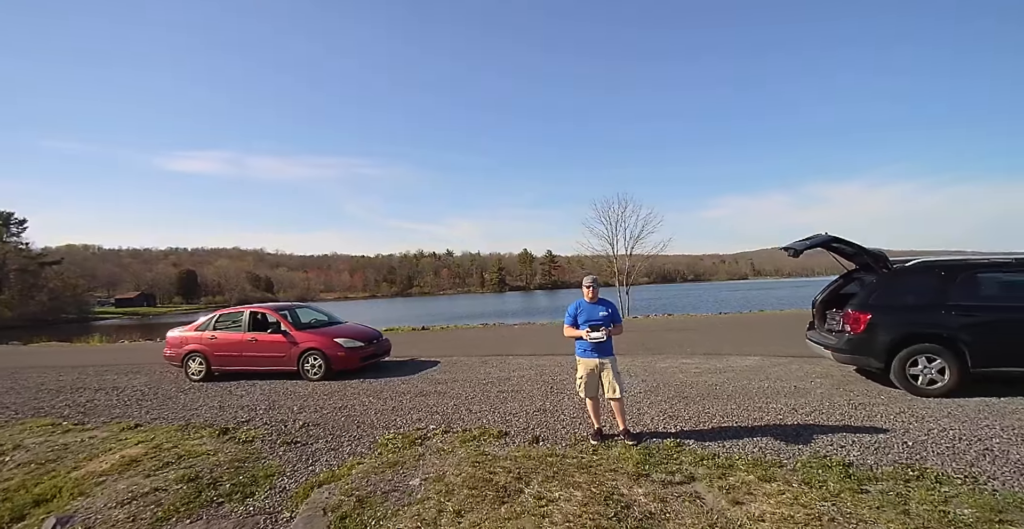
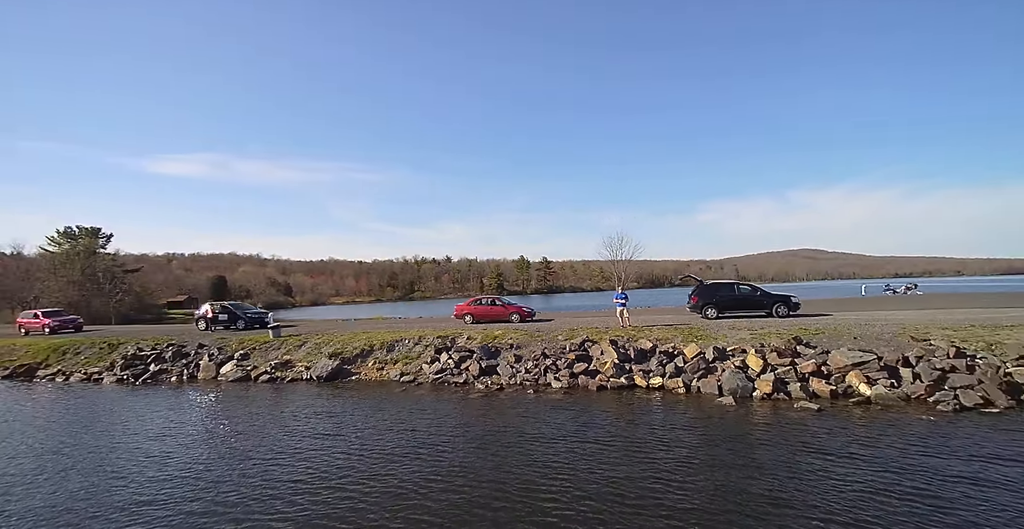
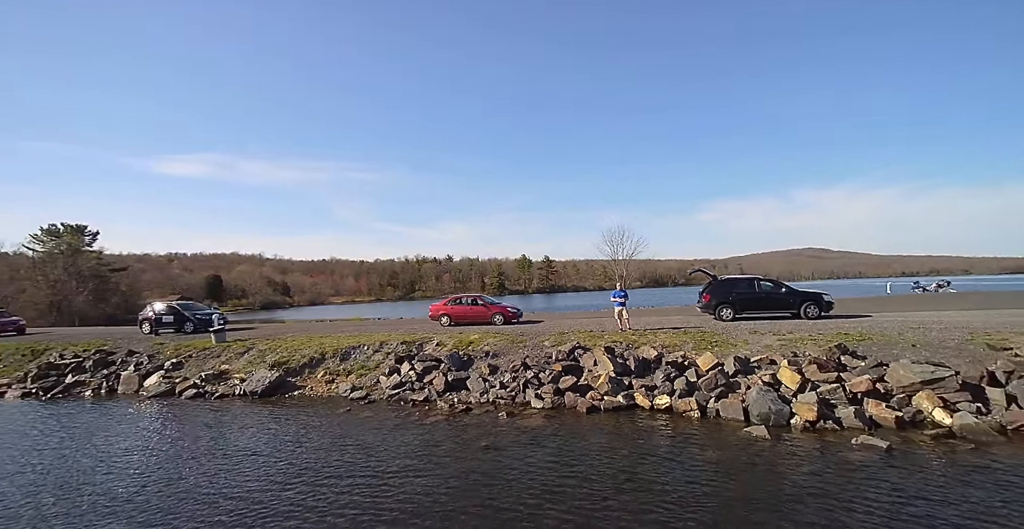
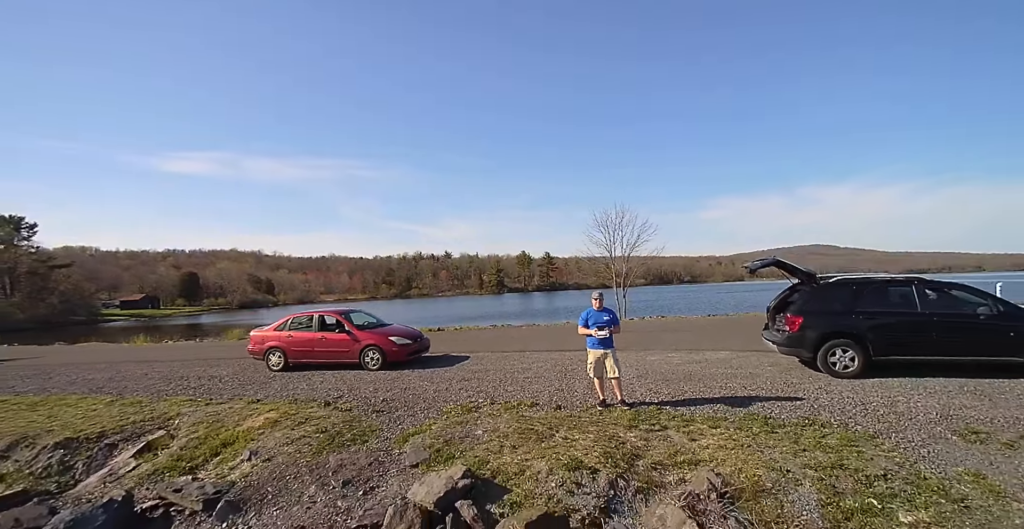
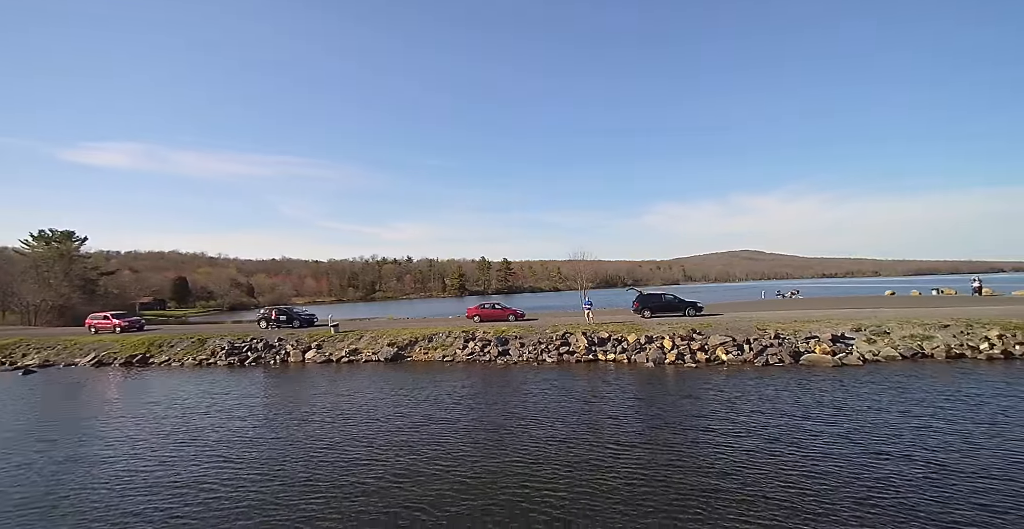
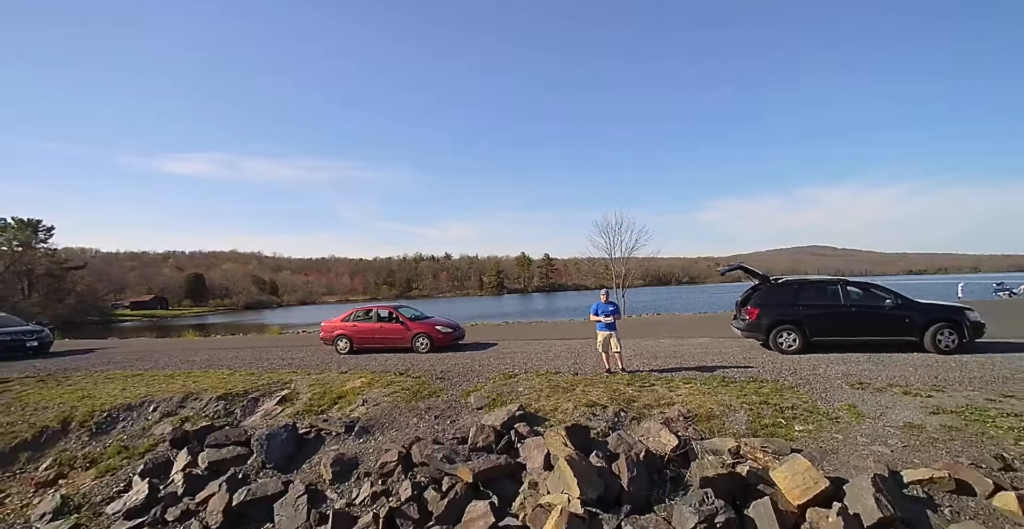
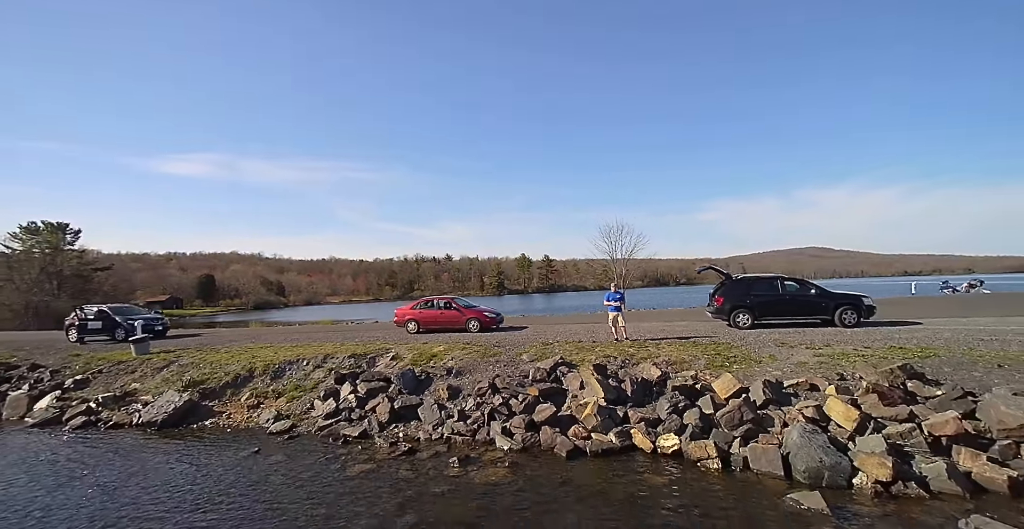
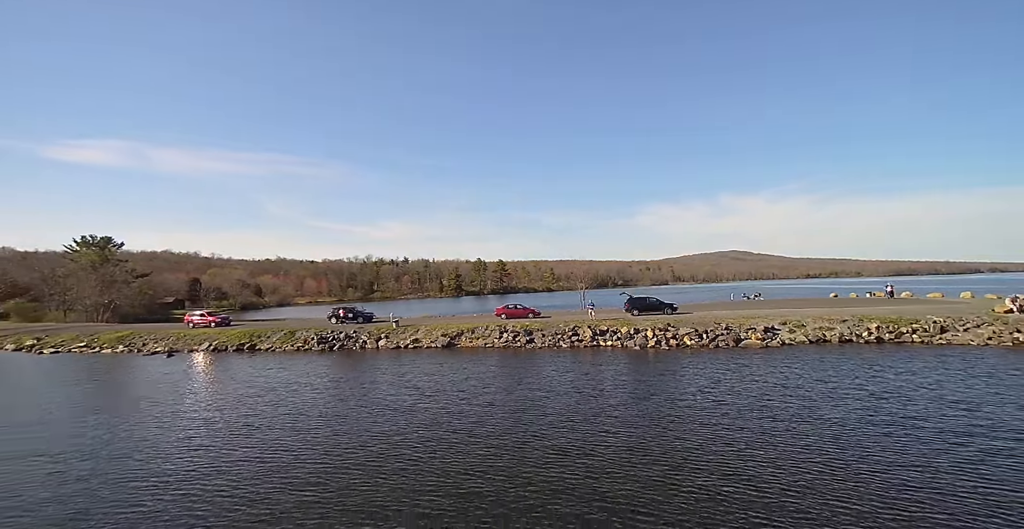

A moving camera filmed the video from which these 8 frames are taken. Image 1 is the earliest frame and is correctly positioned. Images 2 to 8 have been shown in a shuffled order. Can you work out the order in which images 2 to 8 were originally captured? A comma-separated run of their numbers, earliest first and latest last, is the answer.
4, 6, 7, 3, 2, 5, 8
